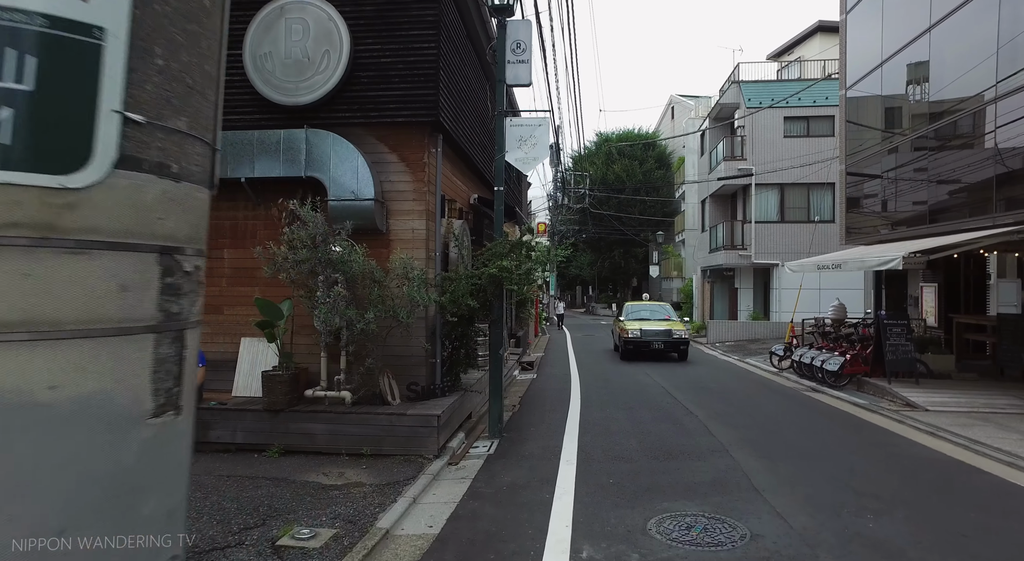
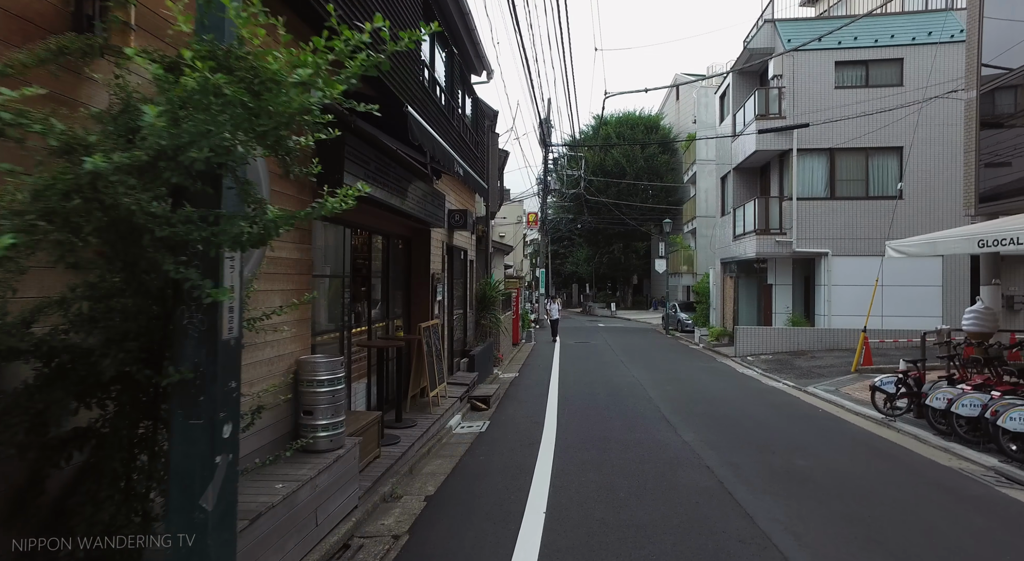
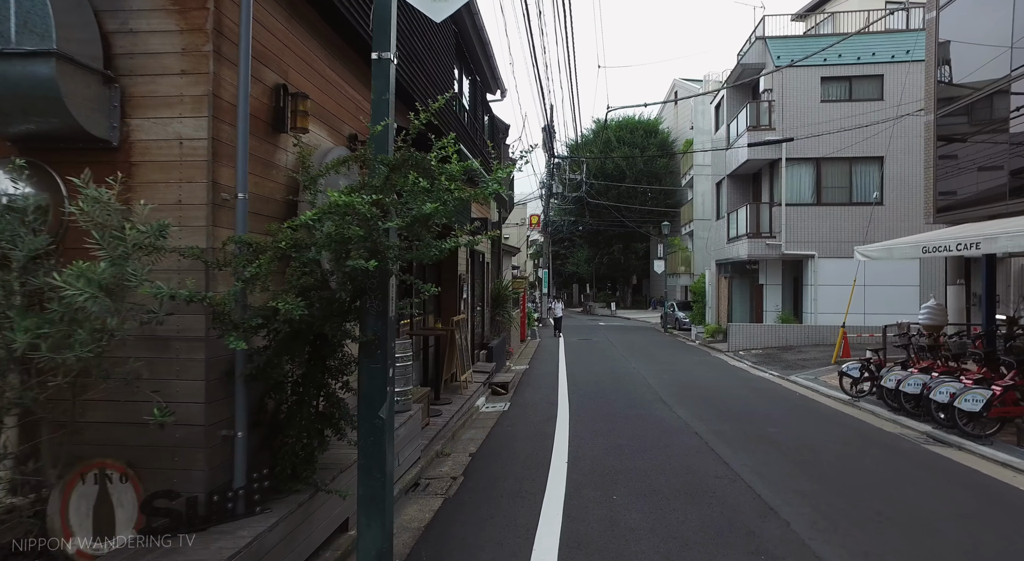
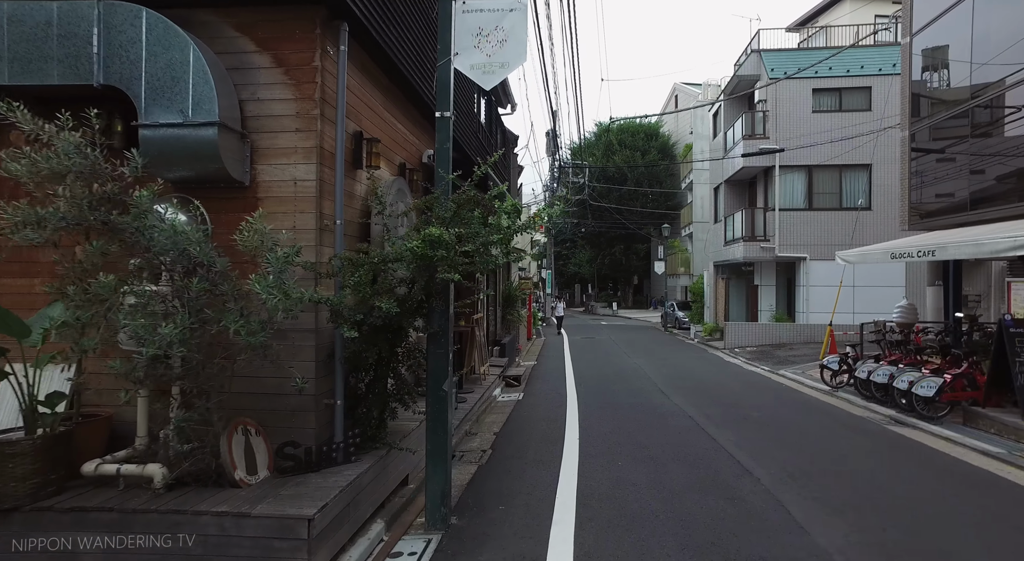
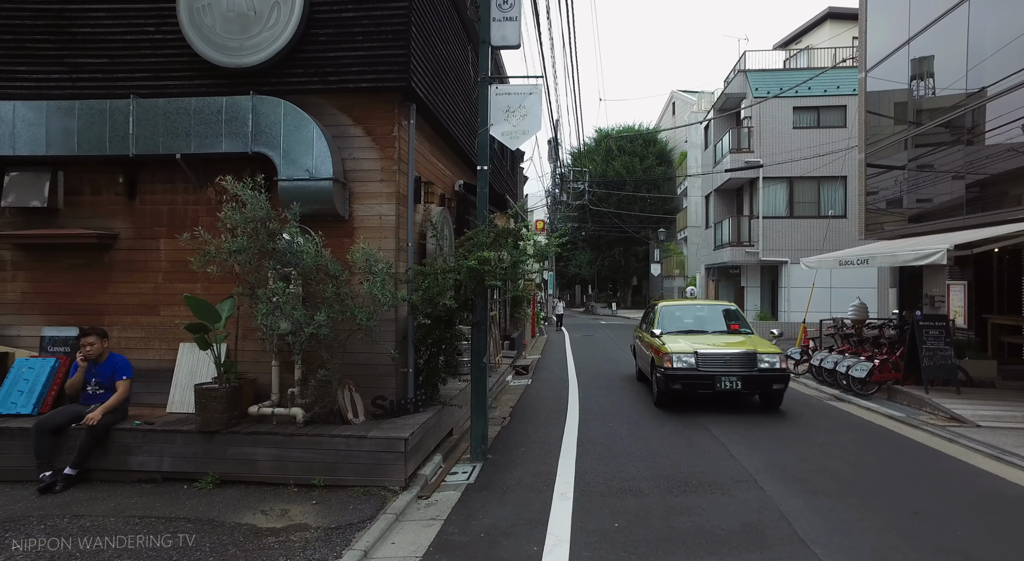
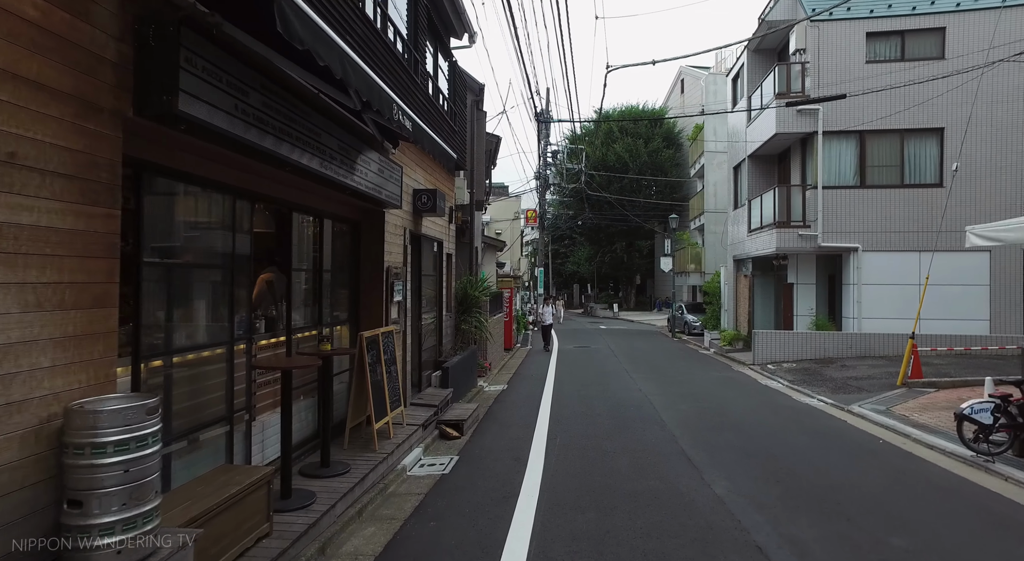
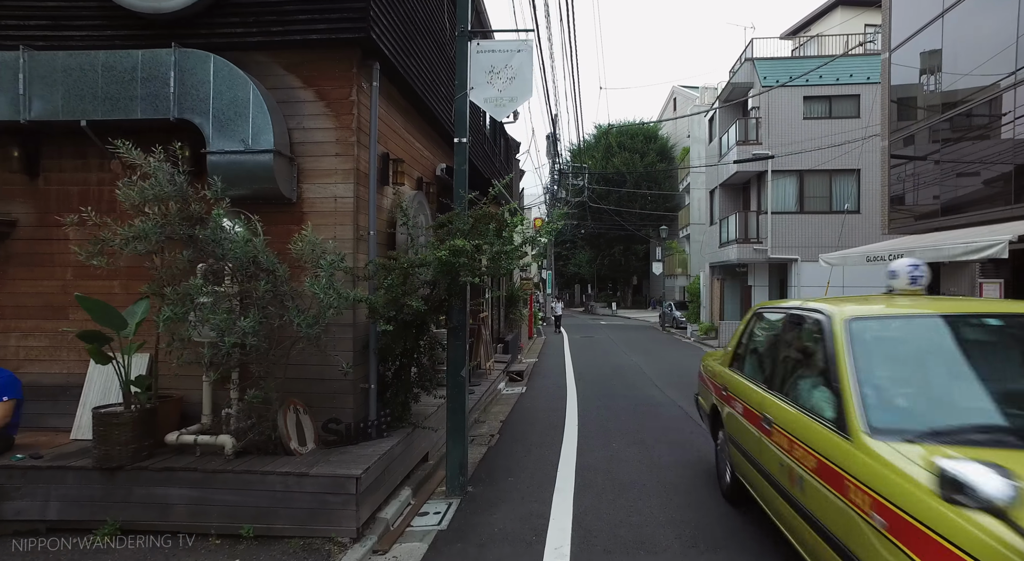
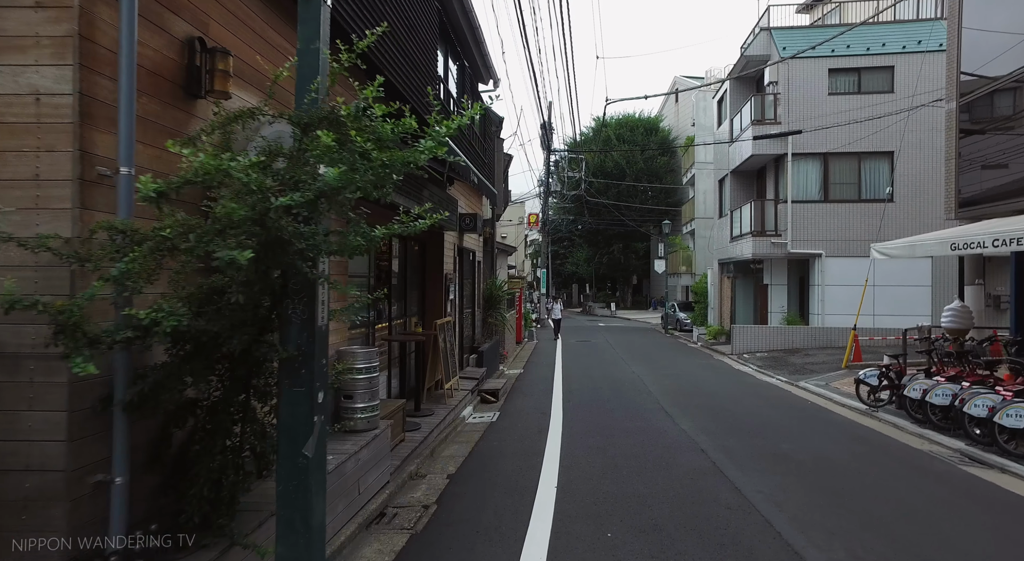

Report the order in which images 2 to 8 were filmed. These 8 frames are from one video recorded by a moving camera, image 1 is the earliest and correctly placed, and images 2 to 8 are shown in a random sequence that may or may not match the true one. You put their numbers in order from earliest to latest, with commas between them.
5, 7, 4, 3, 8, 2, 6
